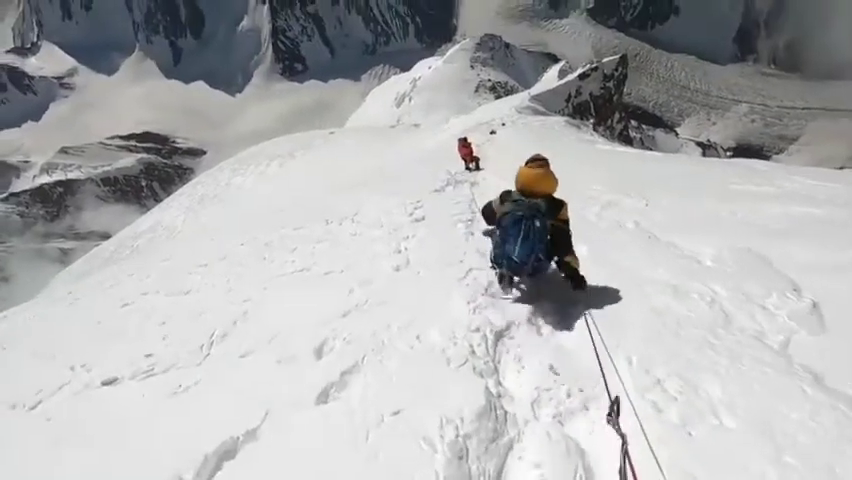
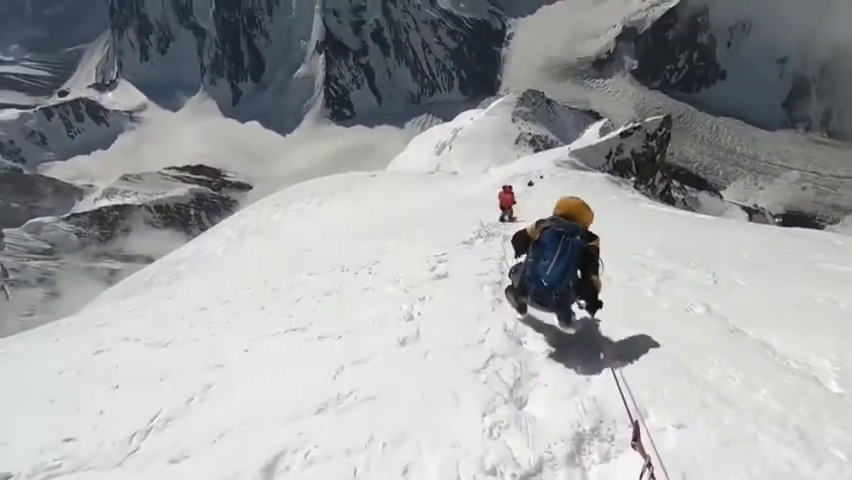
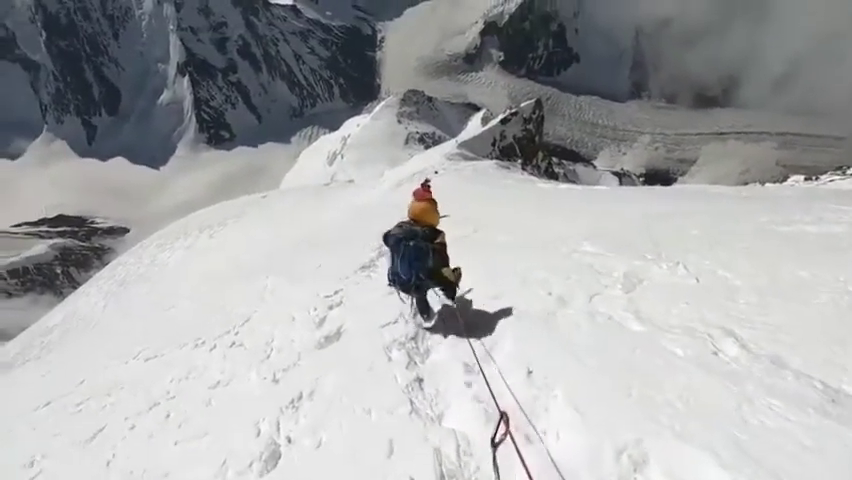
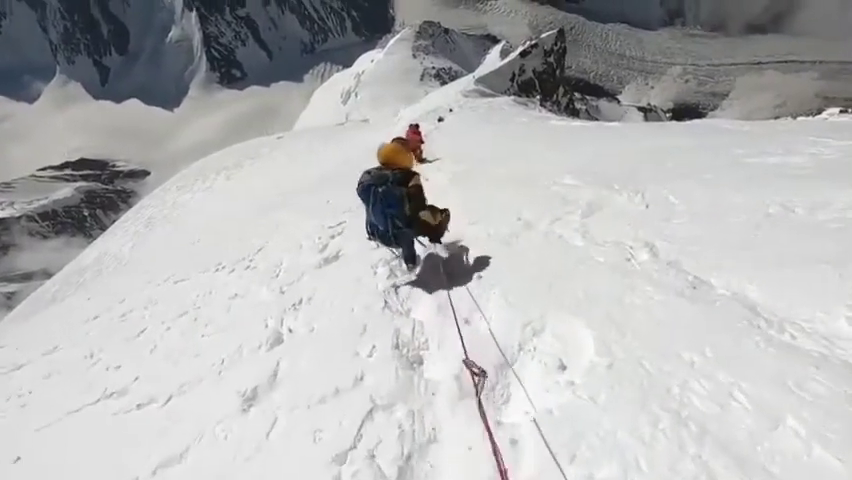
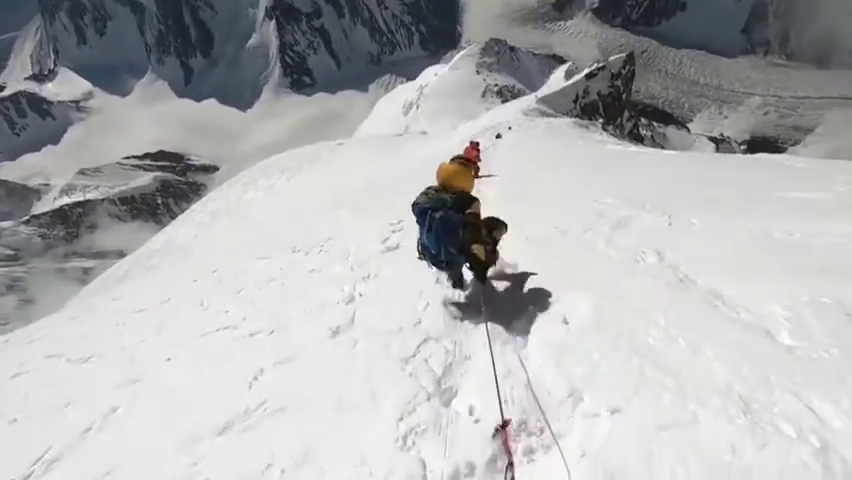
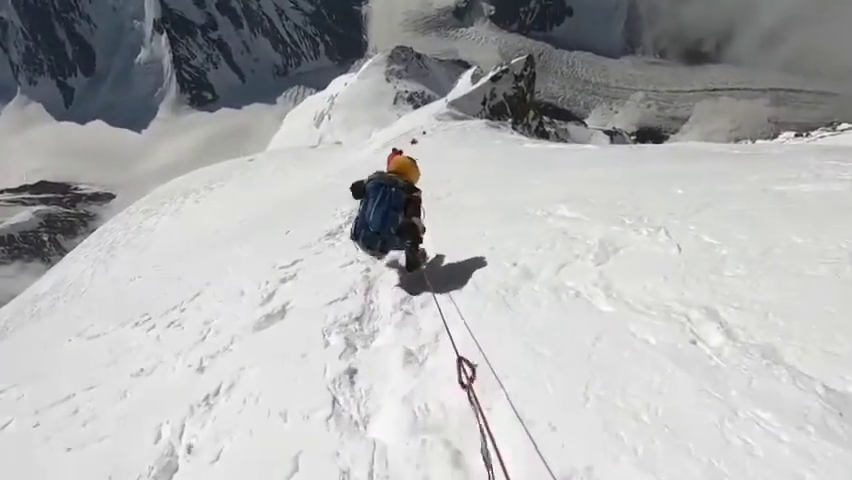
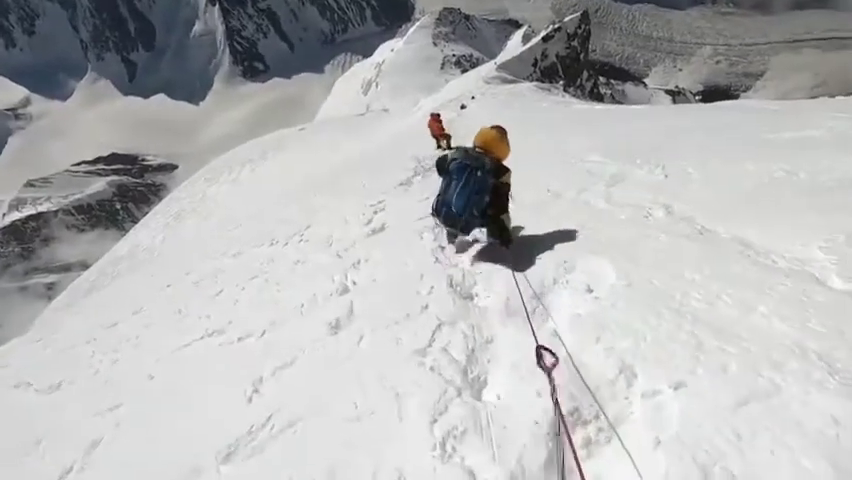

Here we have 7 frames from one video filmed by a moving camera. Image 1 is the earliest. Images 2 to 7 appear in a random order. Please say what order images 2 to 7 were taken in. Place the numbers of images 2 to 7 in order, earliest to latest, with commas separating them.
2, 5, 7, 4, 3, 6
